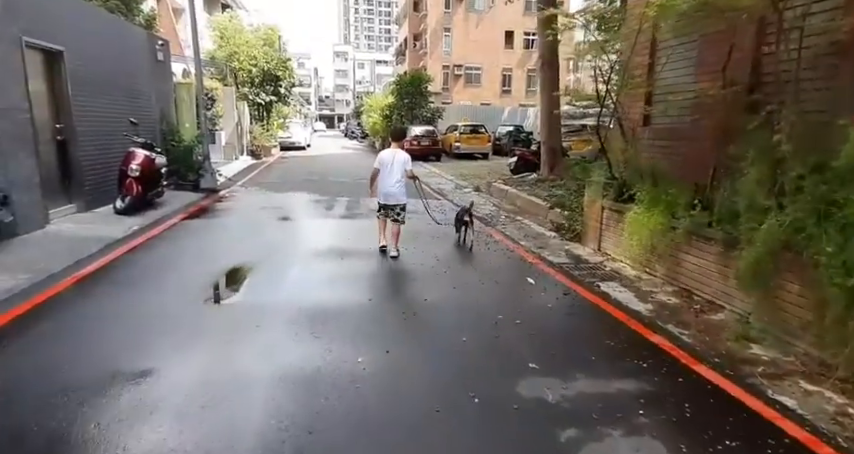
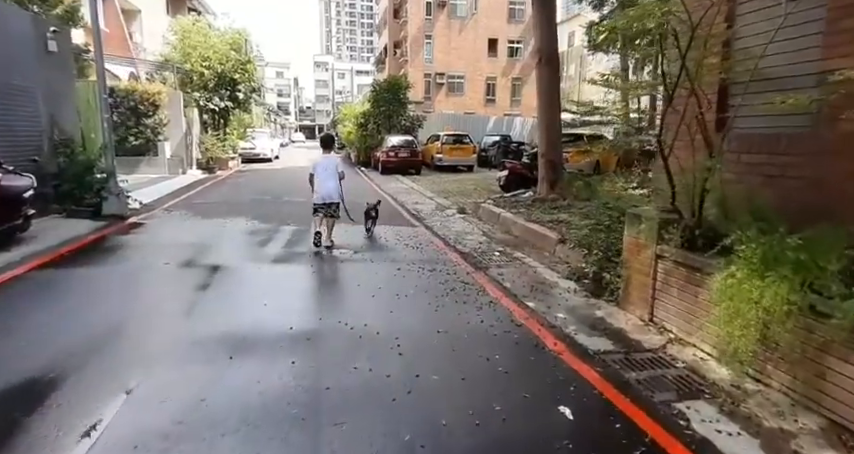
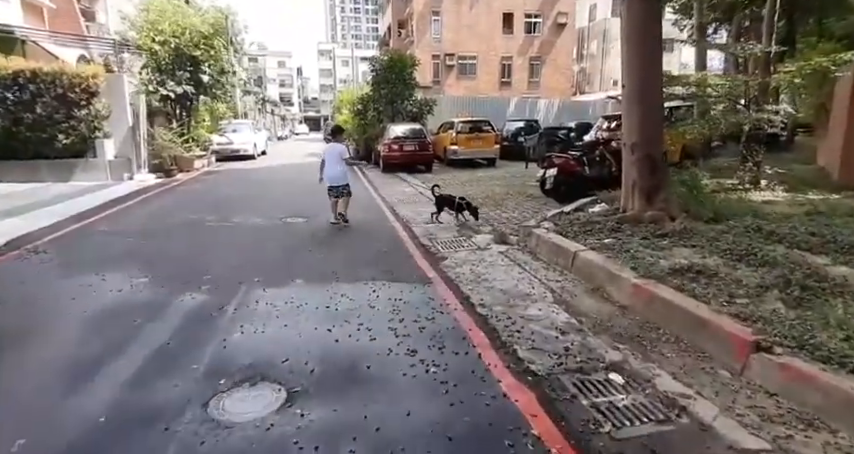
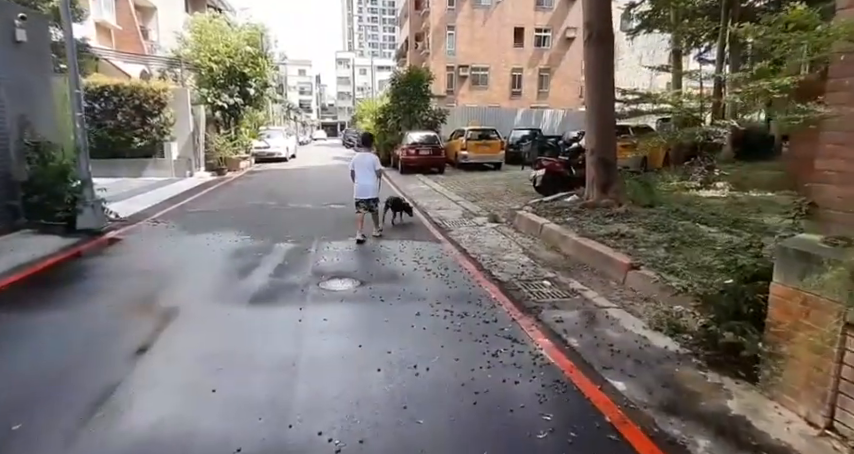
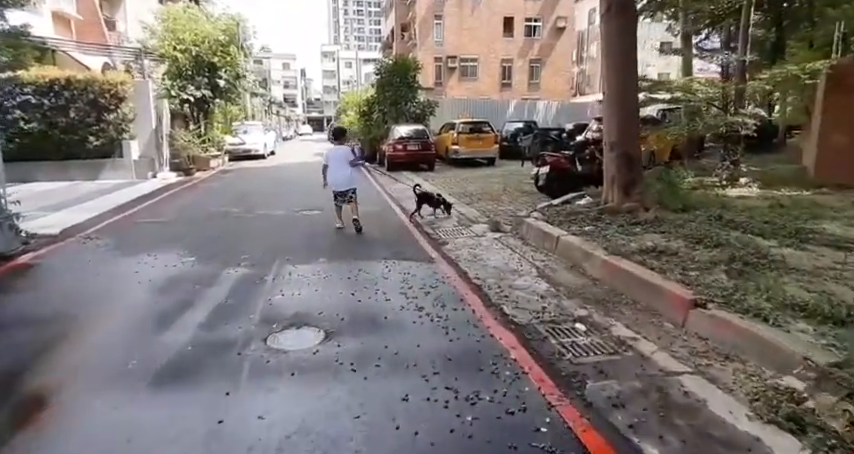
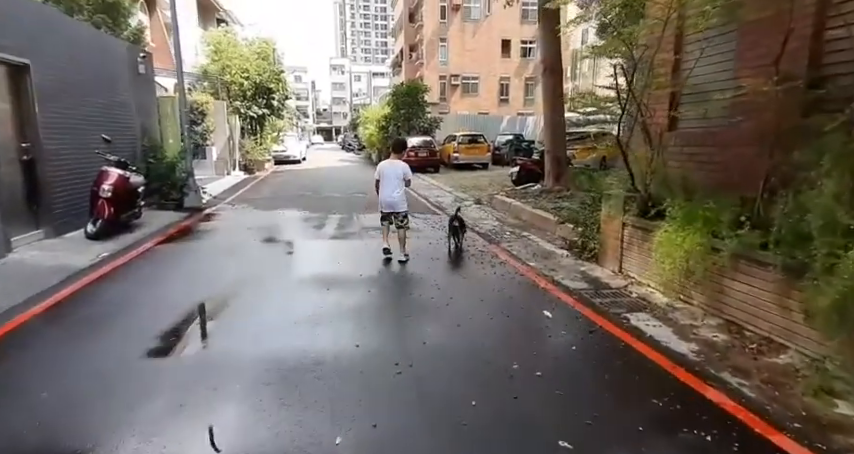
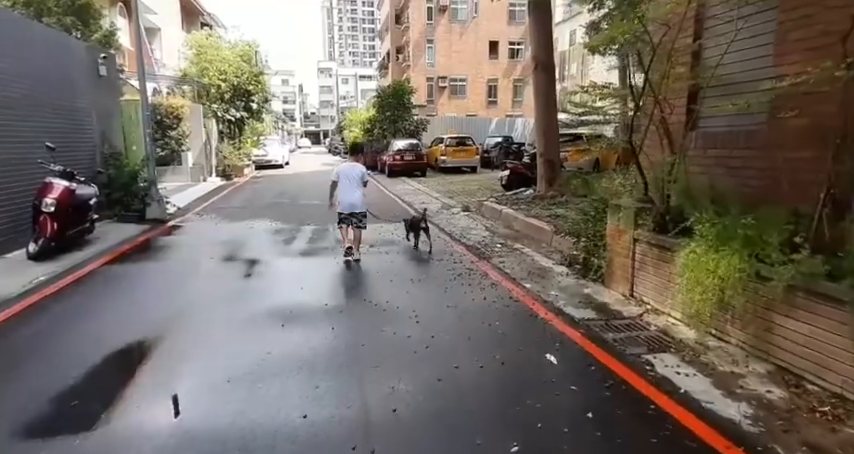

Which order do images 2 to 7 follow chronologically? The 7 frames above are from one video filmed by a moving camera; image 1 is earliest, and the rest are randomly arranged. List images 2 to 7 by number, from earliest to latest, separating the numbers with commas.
6, 7, 2, 4, 5, 3
